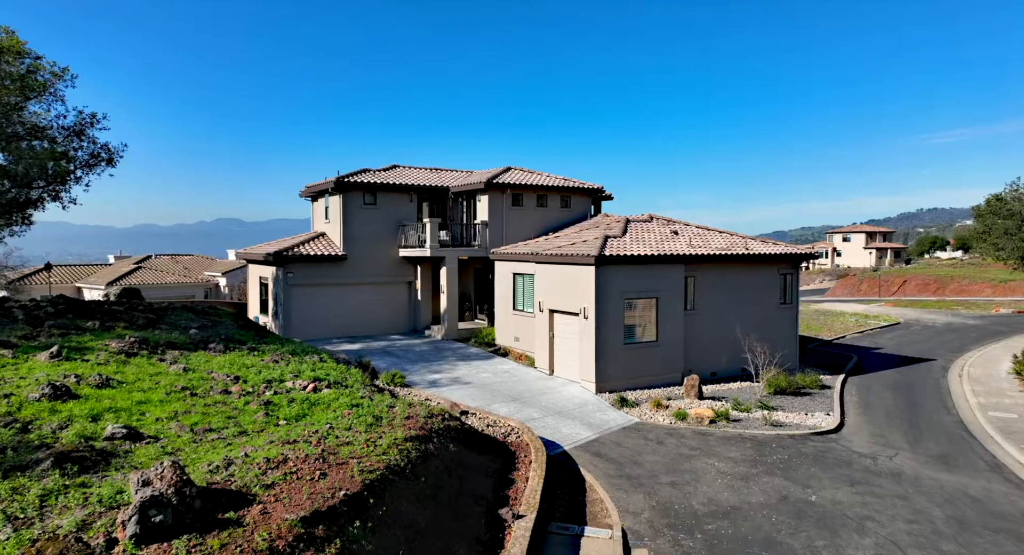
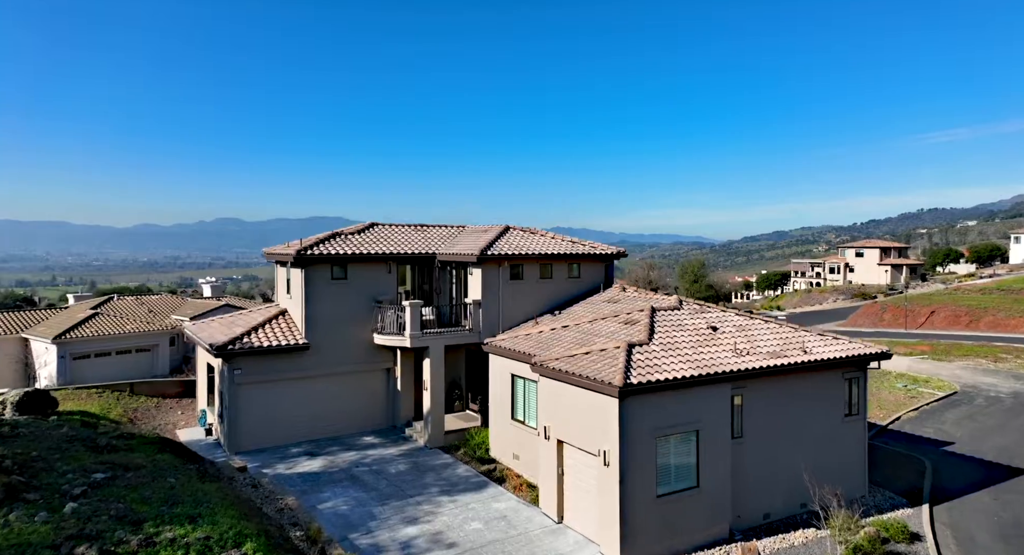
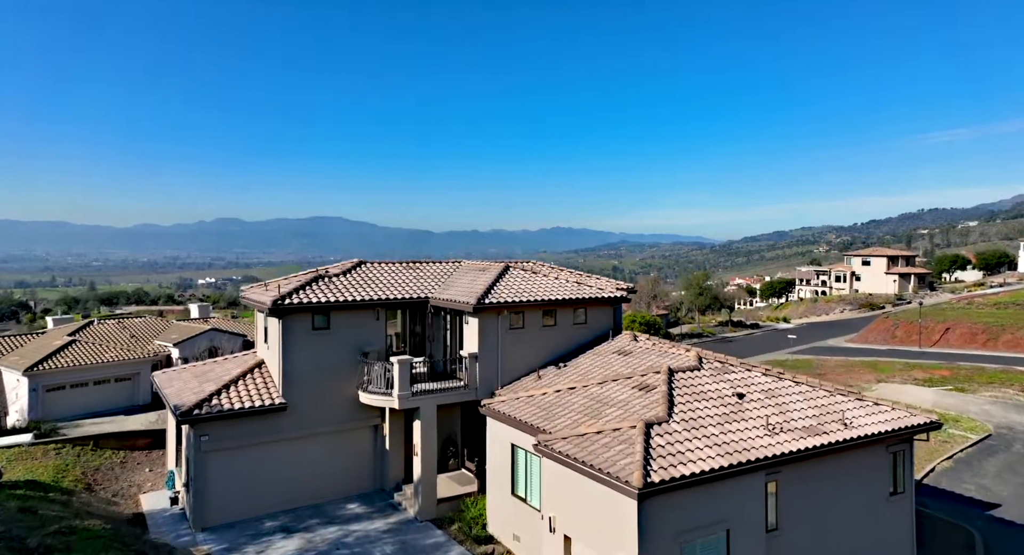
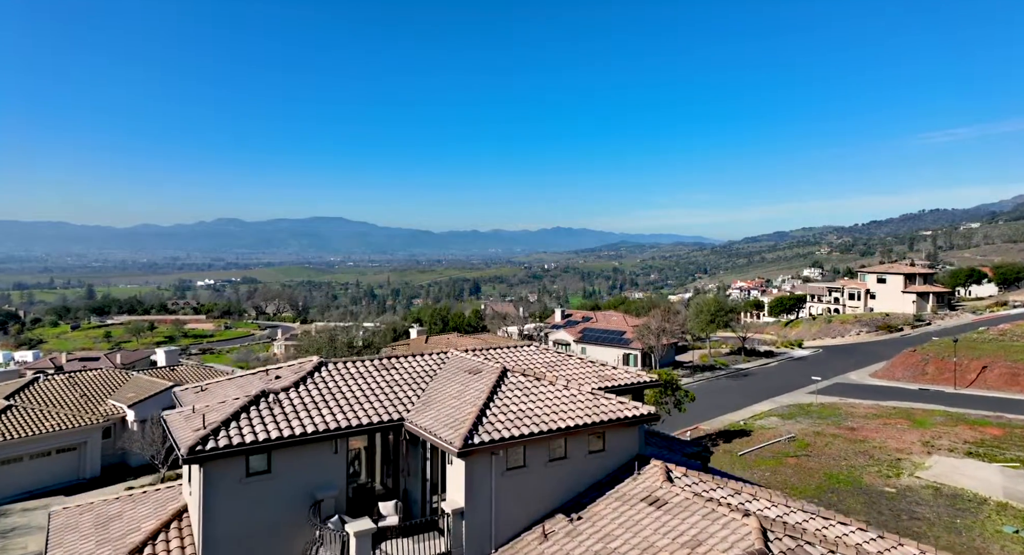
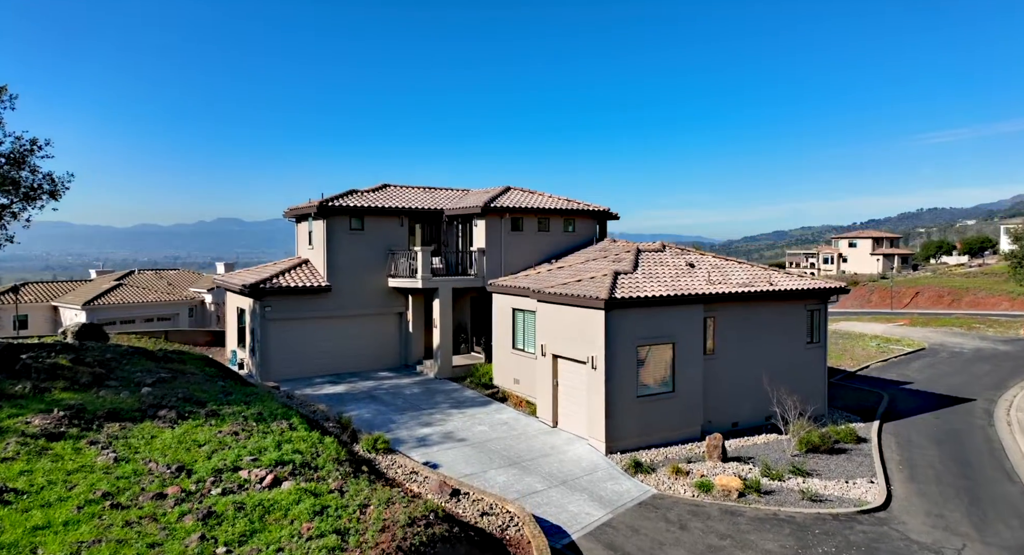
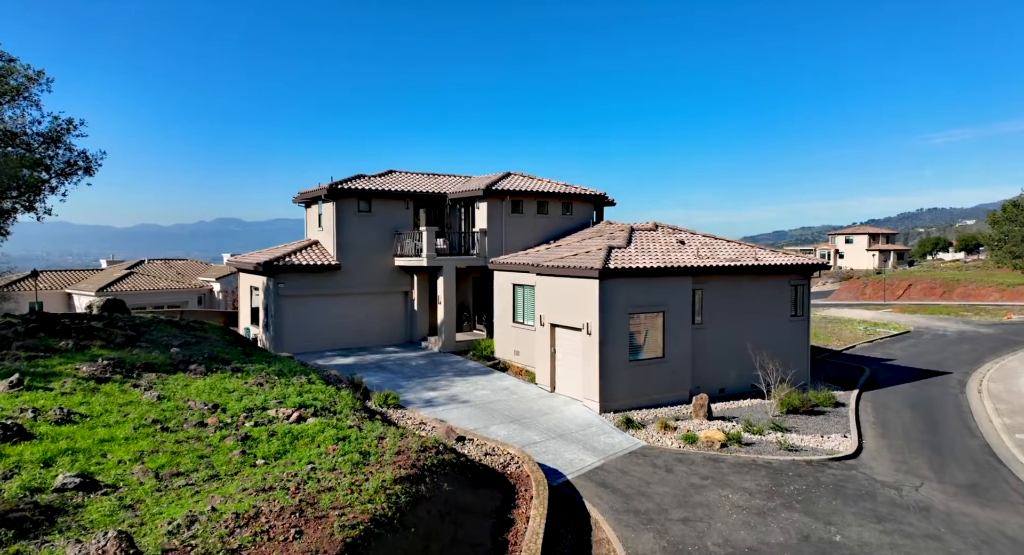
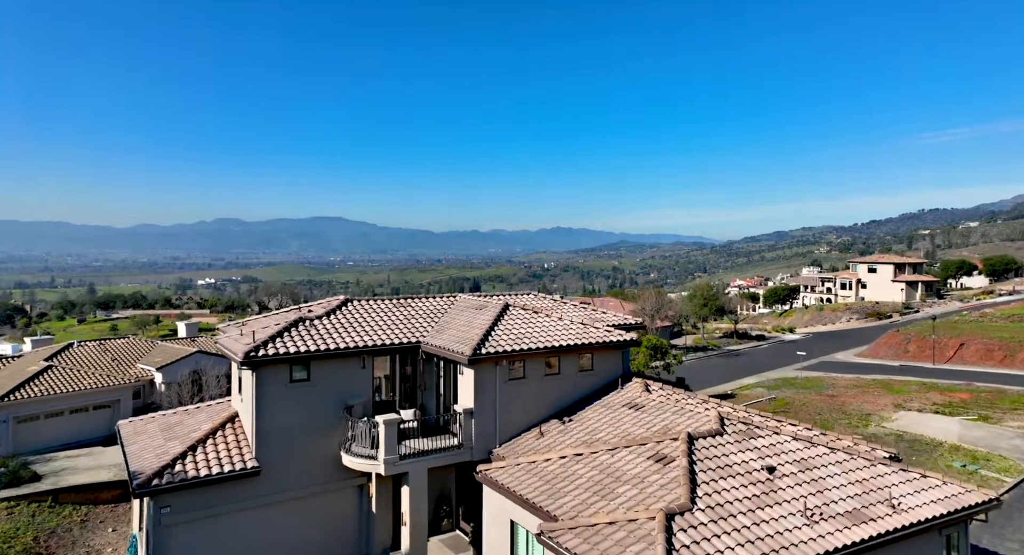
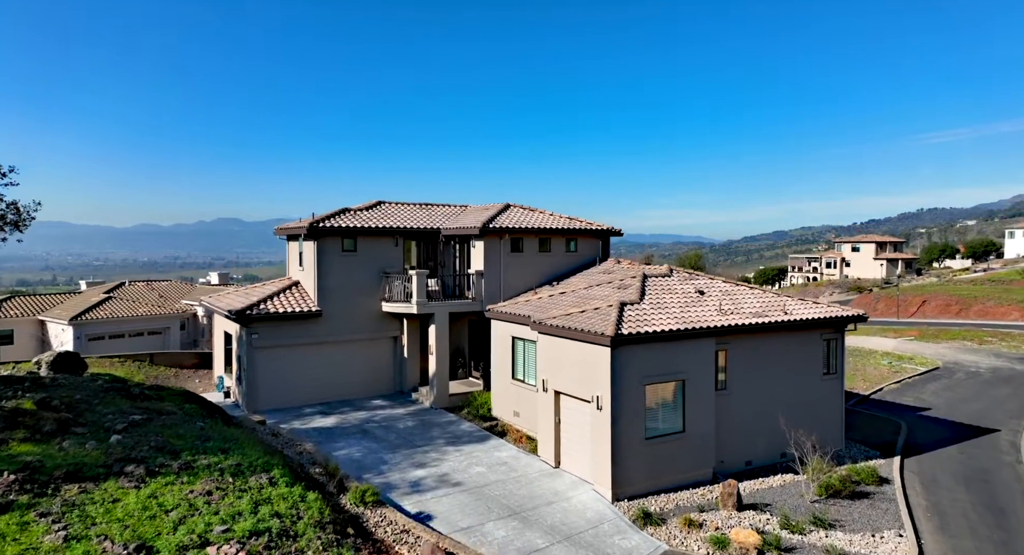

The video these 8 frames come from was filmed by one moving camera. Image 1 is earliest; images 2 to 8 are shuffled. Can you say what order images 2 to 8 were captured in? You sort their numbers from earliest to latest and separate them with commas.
6, 5, 8, 2, 3, 7, 4
